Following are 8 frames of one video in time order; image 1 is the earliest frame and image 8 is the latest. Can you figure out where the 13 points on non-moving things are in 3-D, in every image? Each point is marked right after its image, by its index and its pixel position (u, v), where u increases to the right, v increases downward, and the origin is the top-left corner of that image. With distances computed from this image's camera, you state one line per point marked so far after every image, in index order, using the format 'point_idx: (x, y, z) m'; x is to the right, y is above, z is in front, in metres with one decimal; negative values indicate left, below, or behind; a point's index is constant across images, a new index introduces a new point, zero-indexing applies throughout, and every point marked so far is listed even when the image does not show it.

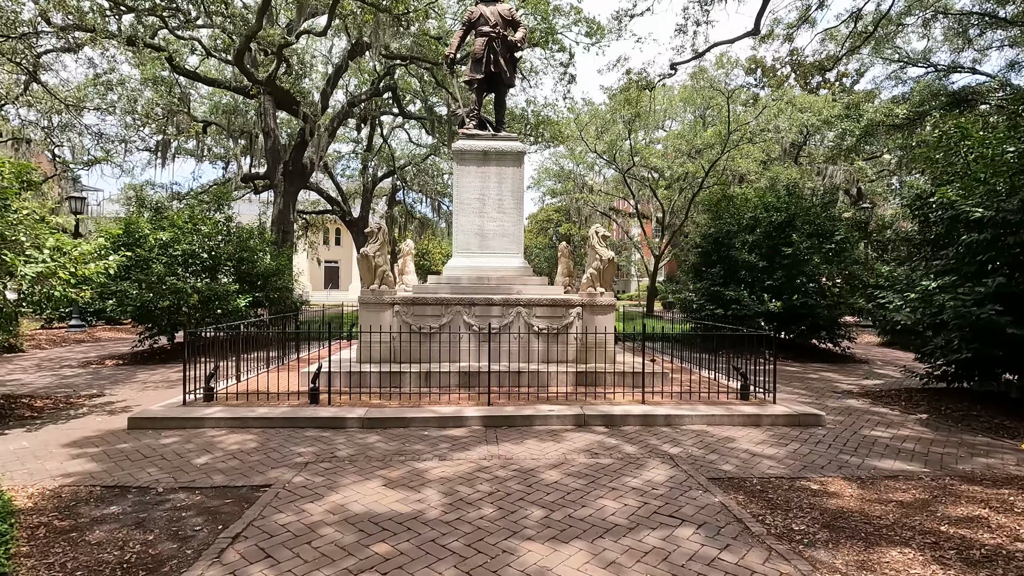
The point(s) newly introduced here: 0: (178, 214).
0: (-9.0, +2.0, +14.5) m
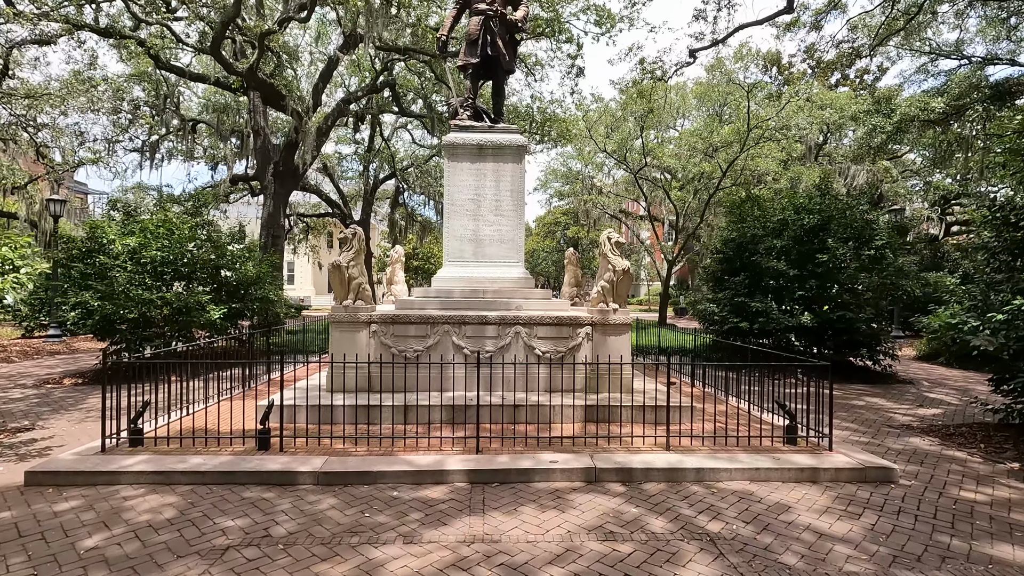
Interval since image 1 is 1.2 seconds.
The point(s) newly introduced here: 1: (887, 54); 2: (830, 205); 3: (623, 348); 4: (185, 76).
0: (-9.0, +1.7, +13.3) m
1: (+13.7, +8.5, +19.7) m
2: (+7.5, +1.9, +12.6) m
3: (+1.6, -0.9, +7.6) m
4: (-11.5, +7.5, +18.9) m
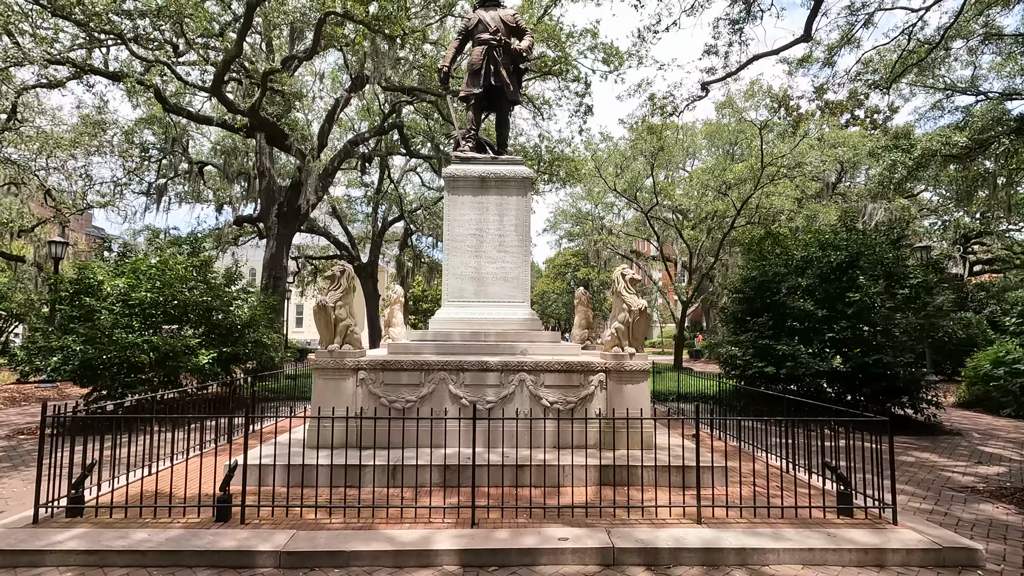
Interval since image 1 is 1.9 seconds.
0: (-8.8, +0.7, +12.8) m
1: (+14.0, +7.1, +19.3) m
2: (+7.6, +1.0, +11.9) m
3: (+1.6, -1.4, +6.7) m
4: (-11.2, +6.0, +18.9) m
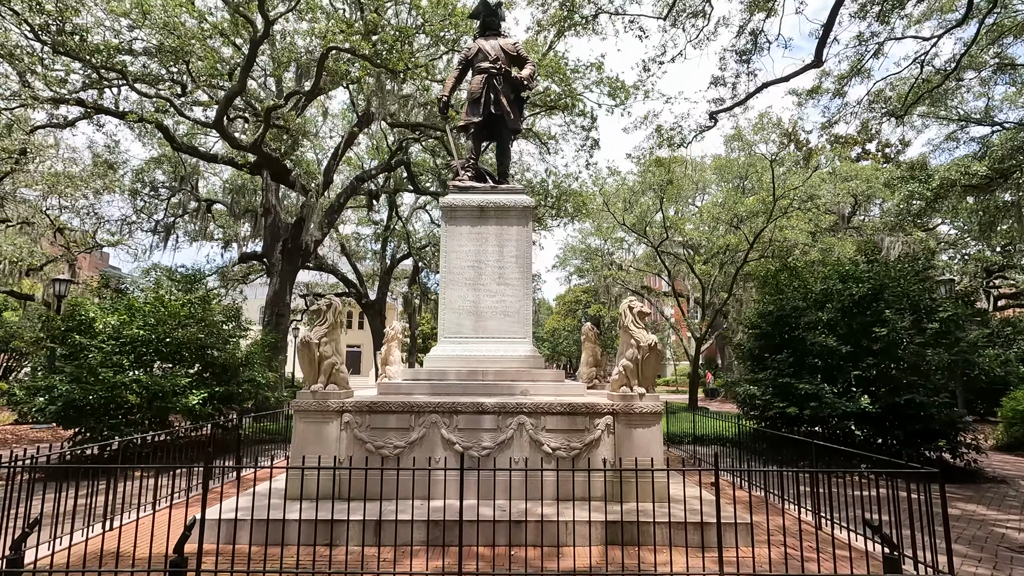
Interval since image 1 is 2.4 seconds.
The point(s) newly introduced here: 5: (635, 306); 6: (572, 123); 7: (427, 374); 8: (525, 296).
0: (-8.7, -0.2, +12.6) m
1: (+14.2, +5.9, +18.9) m
2: (+7.7, +0.3, +11.3) m
3: (+1.6, -1.8, +6.1) m
4: (-11.0, +4.7, +19.0) m
5: (+1.5, -0.2, +6.4) m
6: (+2.0, +5.4, +17.6) m
7: (-1.1, -1.2, +7.2) m
8: (+0.2, -0.1, +7.8) m
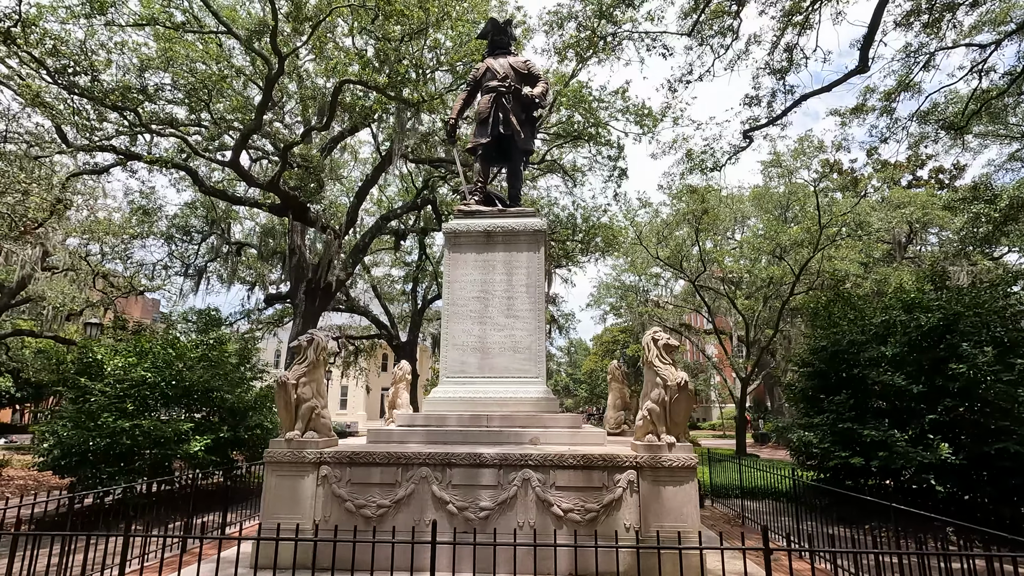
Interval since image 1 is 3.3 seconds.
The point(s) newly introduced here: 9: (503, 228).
0: (-8.2, -1.1, +12.3) m
1: (+15.0, +4.8, +17.5) m
2: (+8.1, -0.2, +9.9) m
3: (+1.6, -2.0, +5.0) m
4: (-10.1, +3.2, +19.3) m
5: (+1.5, -0.5, +5.4) m
6: (+2.8, +4.3, +17.0) m
7: (-1.0, -1.6, +6.4) m
8: (+0.3, -0.5, +6.9) m
9: (-0.1, +0.8, +7.2) m
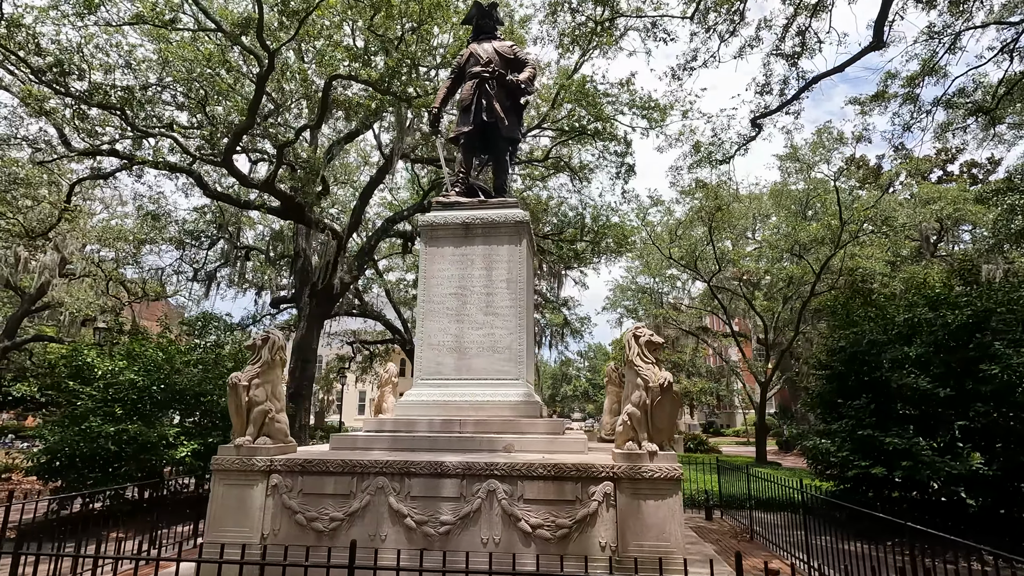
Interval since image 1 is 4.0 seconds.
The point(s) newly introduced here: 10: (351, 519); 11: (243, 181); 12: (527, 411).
0: (-8.2, -1.2, +12.1) m
1: (+15.1, +4.9, +16.4) m
2: (+7.9, -0.1, +9.1) m
3: (+1.3, -2.0, +4.5) m
4: (-9.8, +3.0, +19.2) m
5: (+1.2, -0.4, +4.9) m
6: (+2.9, +4.2, +16.4) m
7: (-1.3, -1.5, +5.9) m
8: (+0.1, -0.5, +6.4) m
9: (-0.4, +0.9, +6.8) m
10: (-1.4, -2.0, +4.7) m
11: (-6.8, +2.7, +13.8) m
12: (+0.2, -1.4, +6.0) m
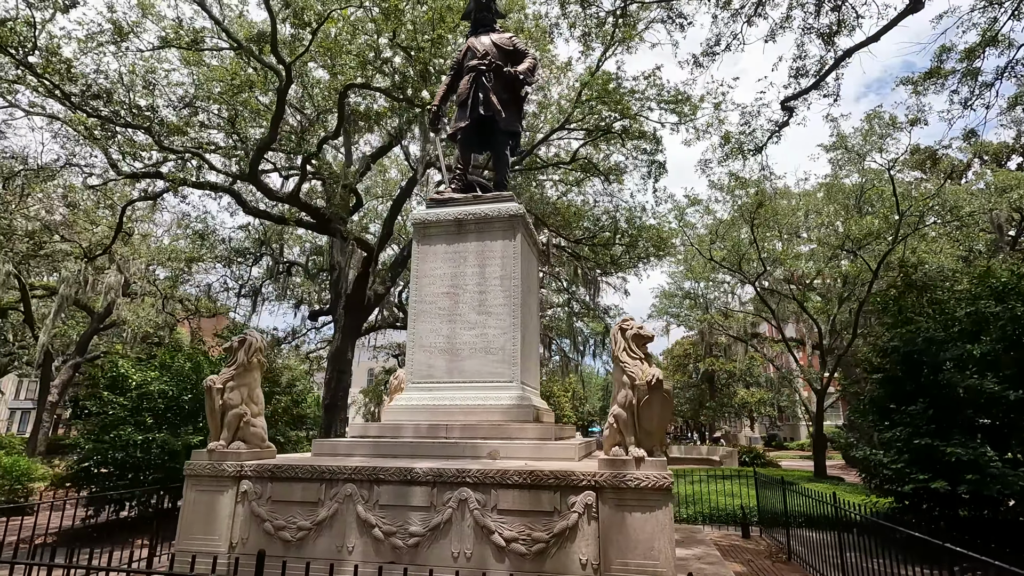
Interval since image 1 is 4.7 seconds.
0: (-7.7, -1.5, +12.5) m
1: (+15.8, +5.1, +14.7) m
2: (+8.1, 0.0, +7.9) m
3: (+1.1, -1.8, +3.9) m
4: (-8.7, +2.5, +19.8) m
5: (+1.0, -0.3, +4.4) m
6: (+3.6, +4.1, +15.9) m
7: (-1.4, -1.5, +5.6) m
8: (0.0, -0.4, +6.1) m
9: (-0.4, +0.9, +6.4) m
10: (-1.6, -2.0, +4.5) m
11: (-6.2, +2.4, +14.1) m
12: (+0.1, -1.3, +5.6) m
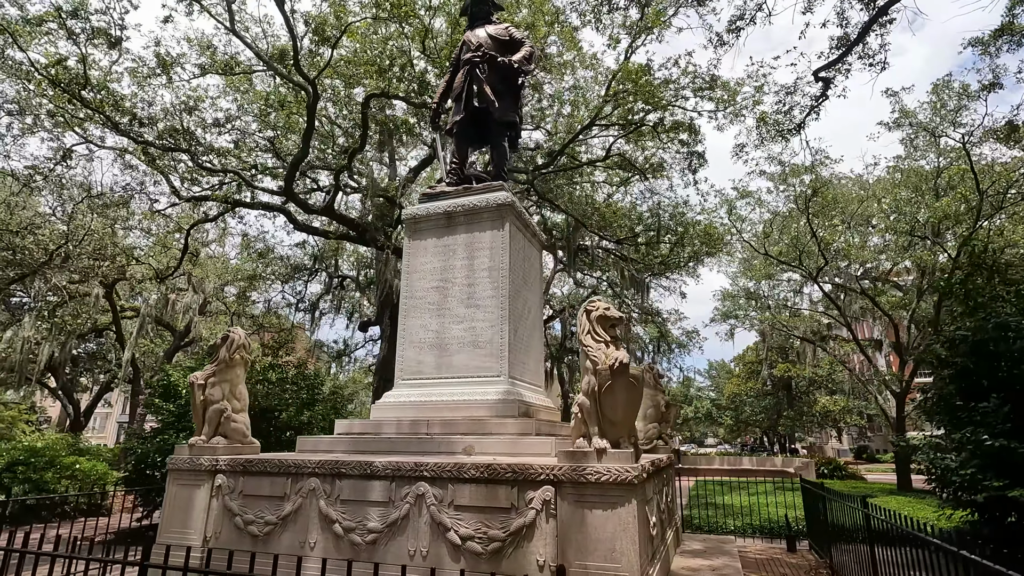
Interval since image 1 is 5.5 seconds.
0: (-6.9, -1.8, +13.1) m
1: (+16.5, +5.6, +12.5) m
2: (+8.1, +0.4, +6.6) m
3: (+0.7, -1.7, +3.5) m
4: (-7.1, +2.0, +20.6) m
5: (+0.6, -0.1, +4.1) m
6: (+4.6, +4.1, +15.2) m
7: (-1.5, -1.4, +5.5) m
8: (-0.1, -0.3, +5.8) m
9: (-0.6, +0.9, +6.3) m
10: (-1.9, -1.9, +4.4) m
11: (-5.3, +2.1, +14.6) m
12: (-0.1, -1.2, +5.3) m
